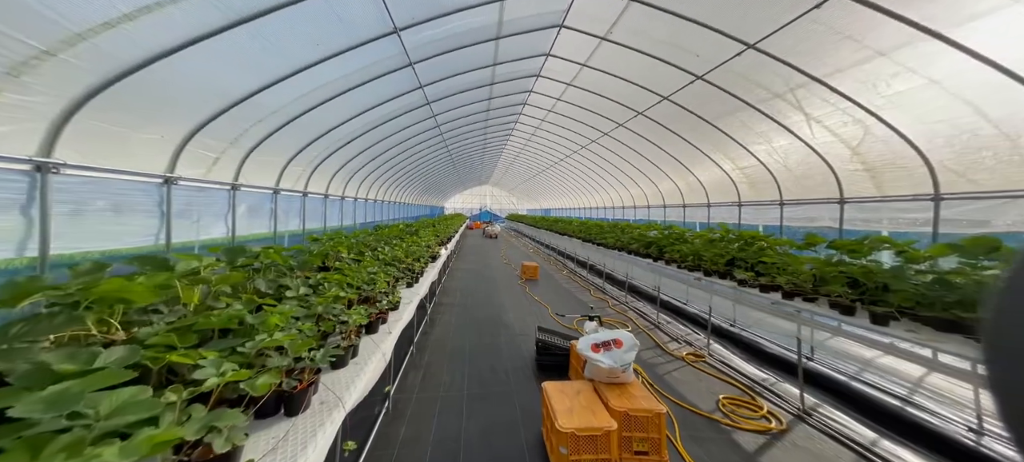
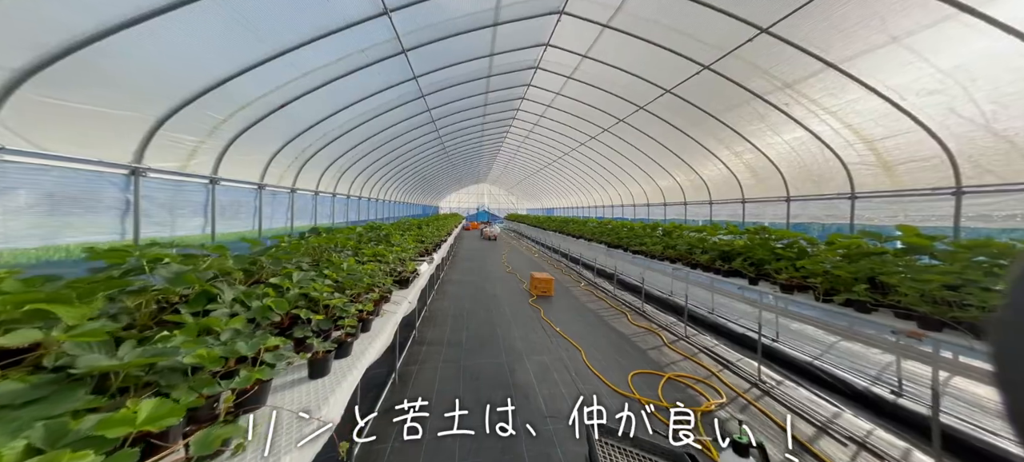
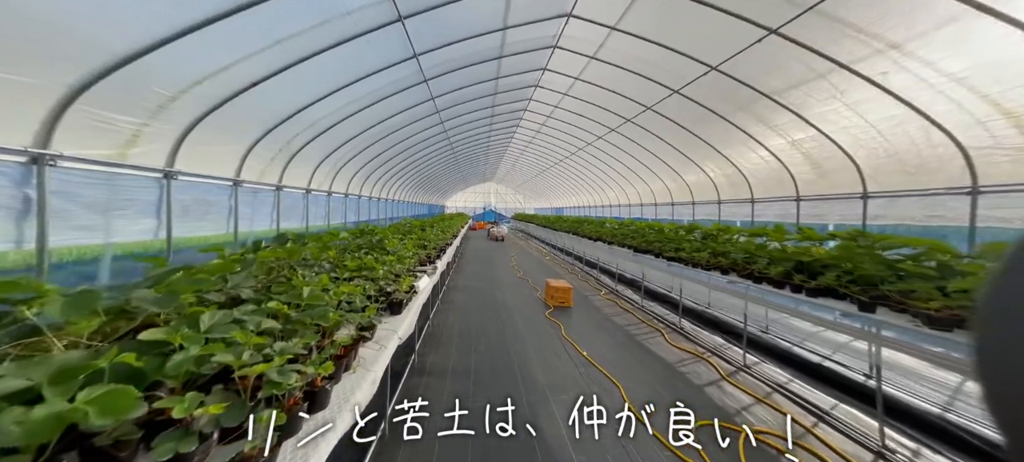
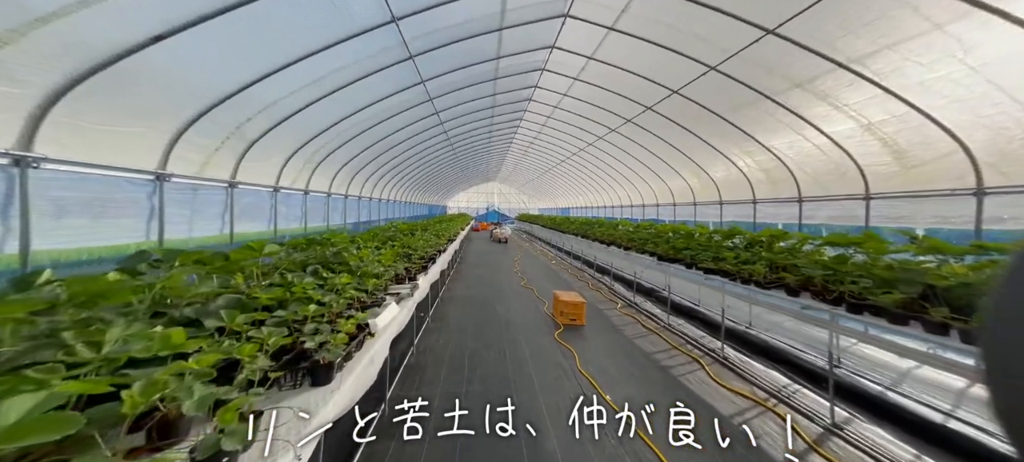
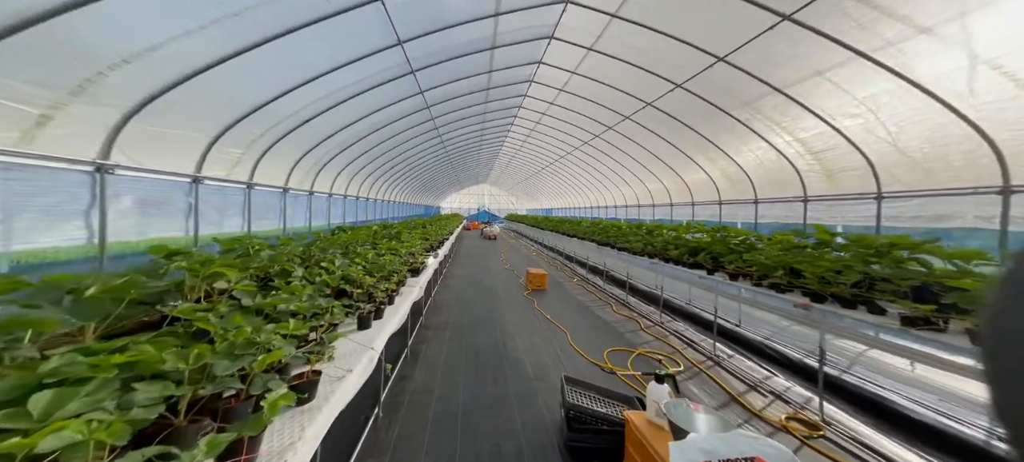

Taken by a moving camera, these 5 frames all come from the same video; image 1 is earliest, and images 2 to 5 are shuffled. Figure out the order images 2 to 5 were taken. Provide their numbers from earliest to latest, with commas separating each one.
5, 2, 3, 4
